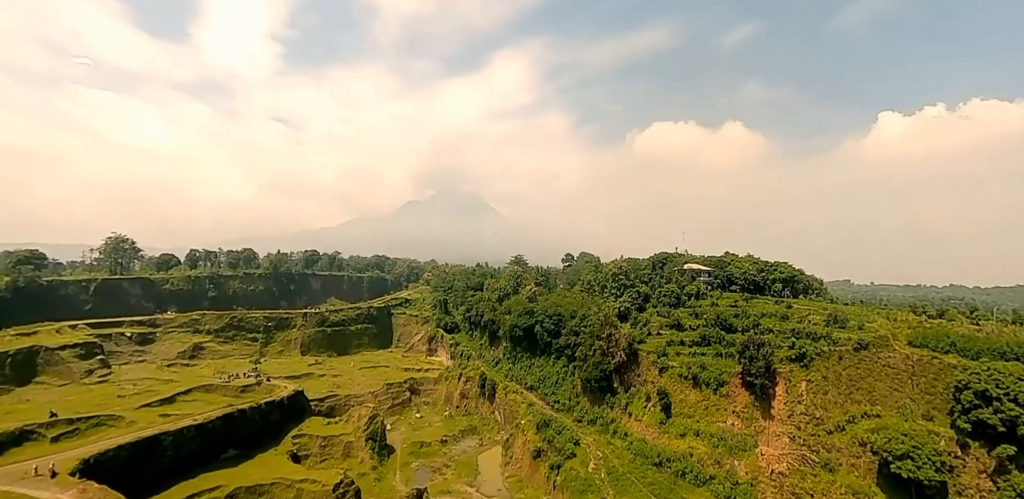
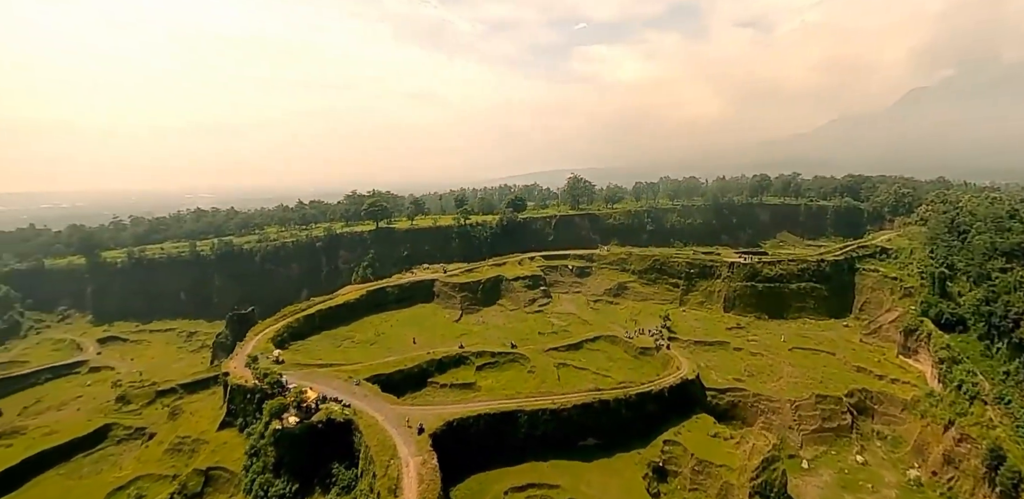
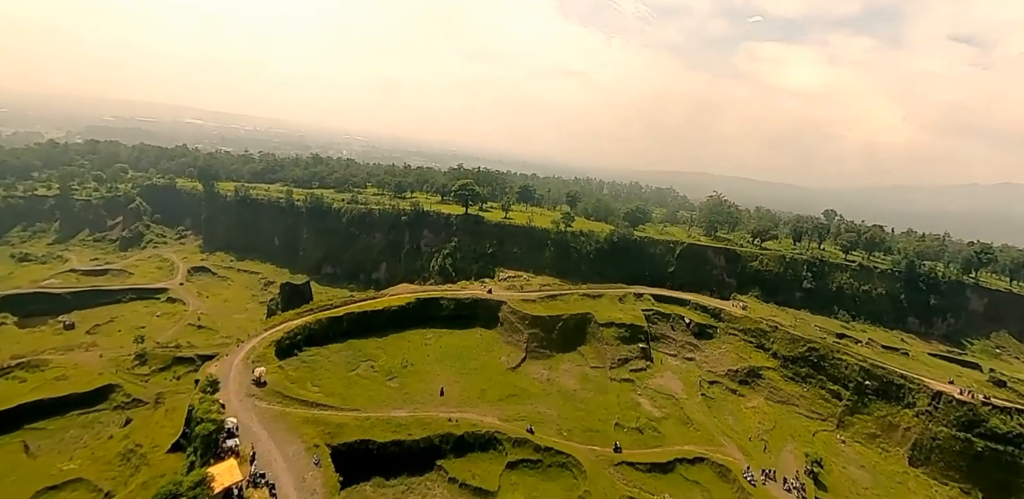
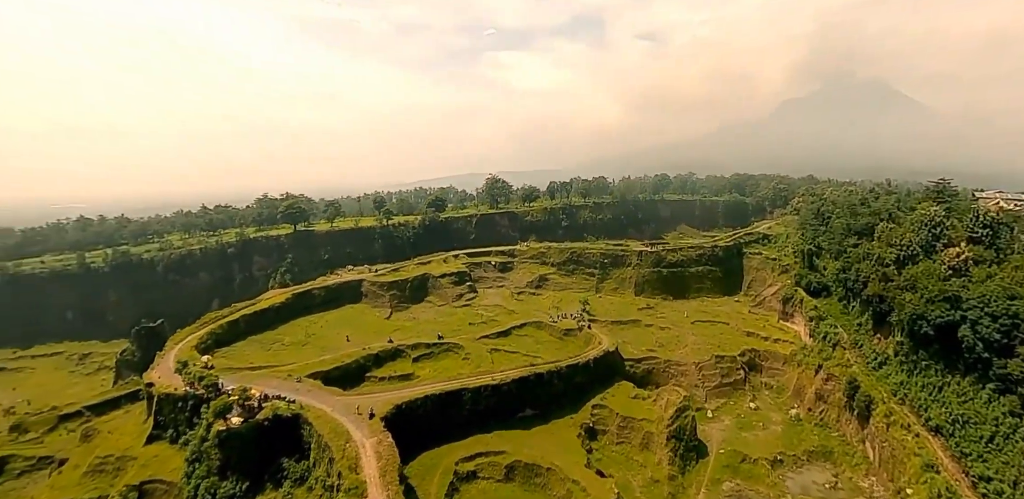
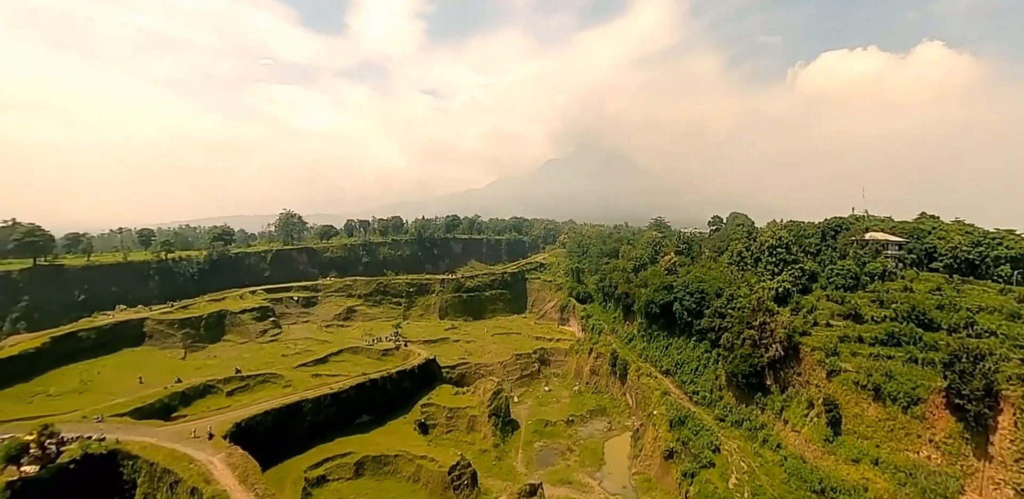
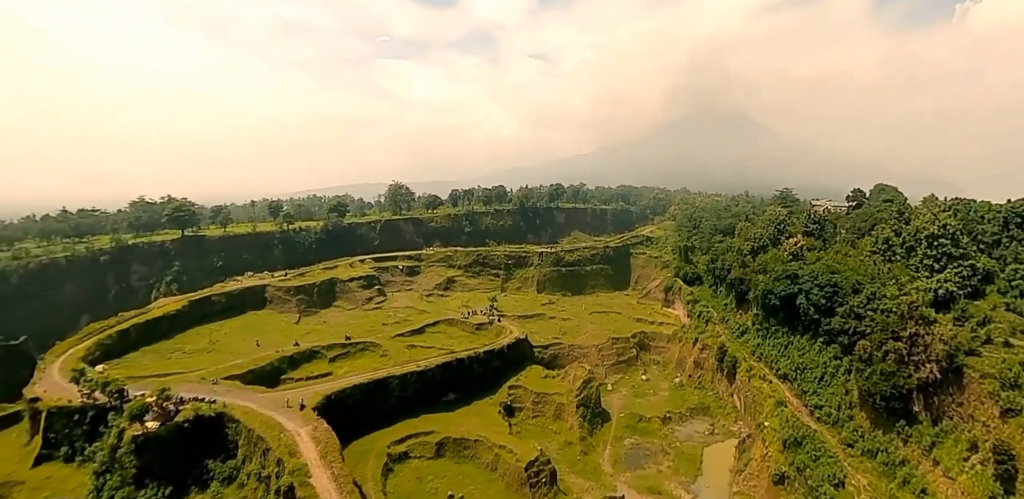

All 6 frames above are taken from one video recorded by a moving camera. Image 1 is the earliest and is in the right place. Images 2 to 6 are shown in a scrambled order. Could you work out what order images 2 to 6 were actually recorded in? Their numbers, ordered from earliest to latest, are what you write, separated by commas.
5, 6, 4, 2, 3
